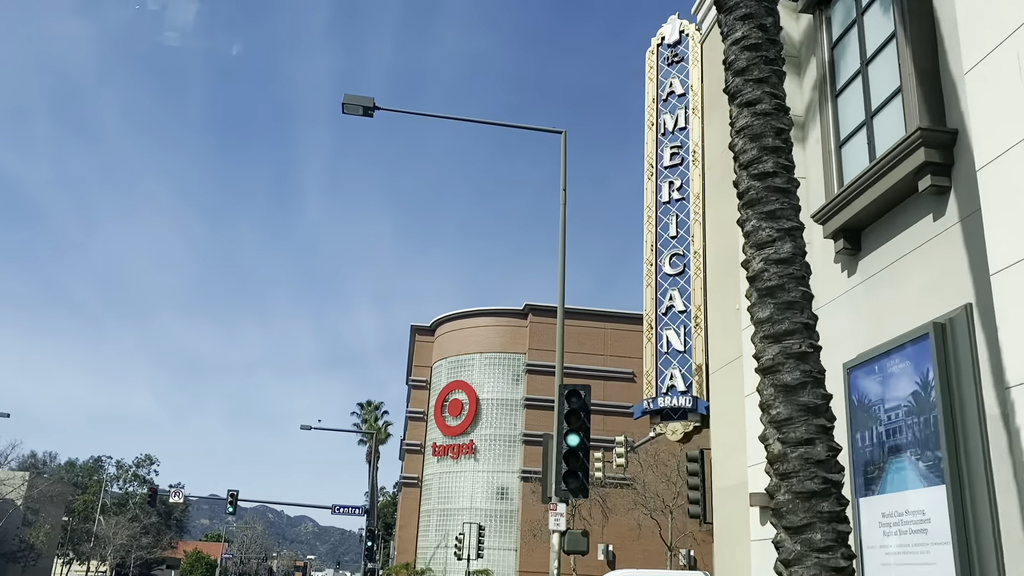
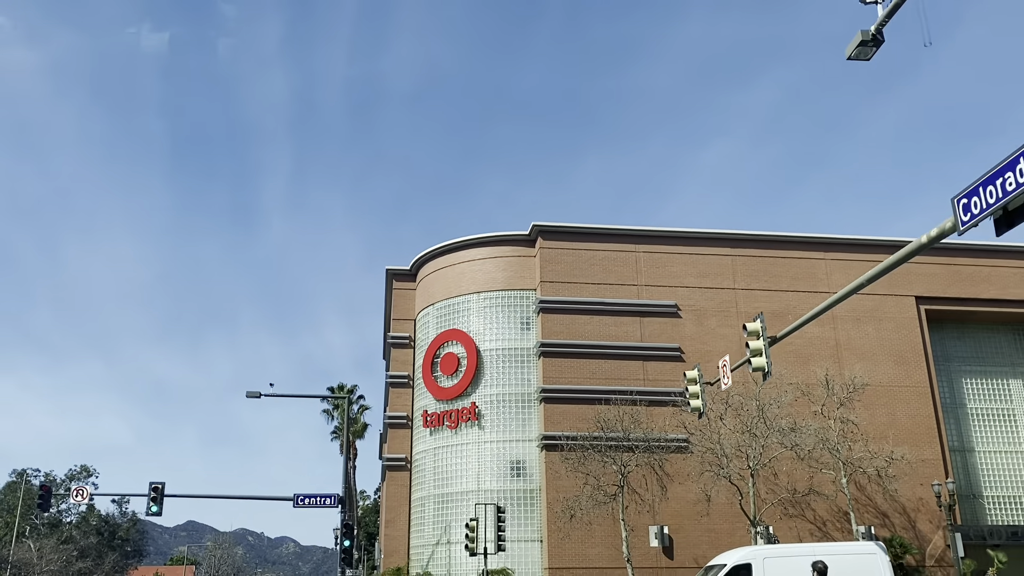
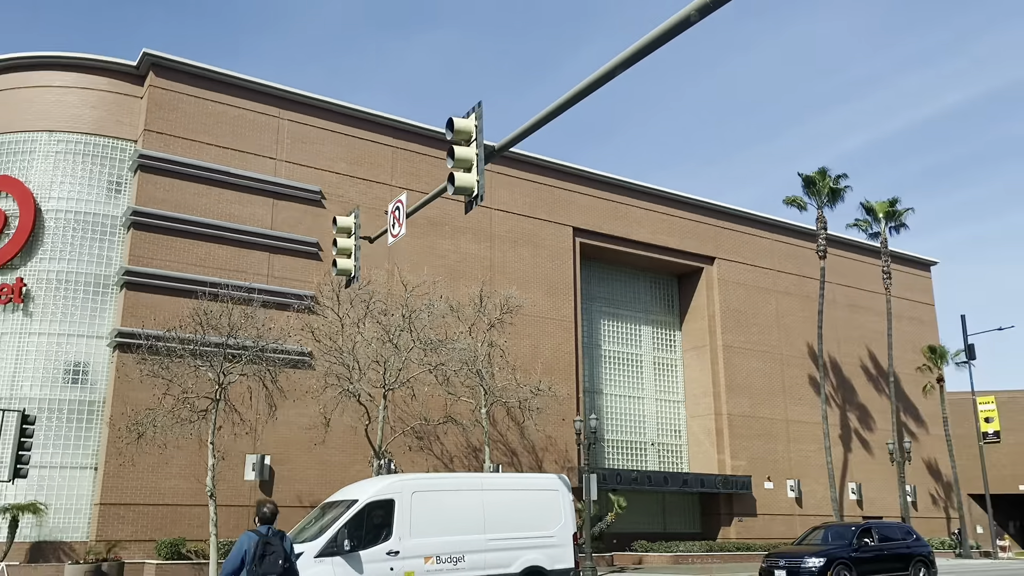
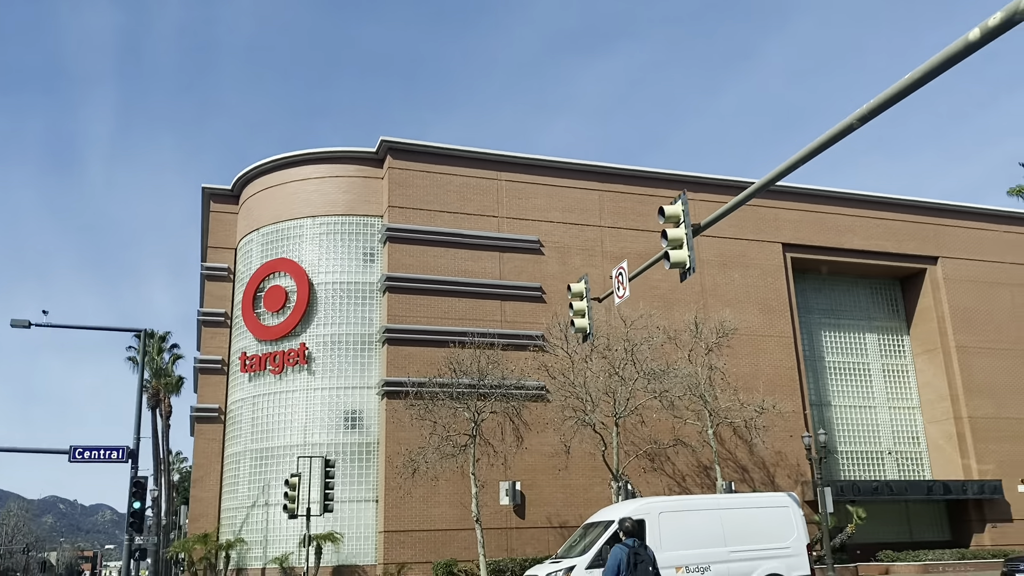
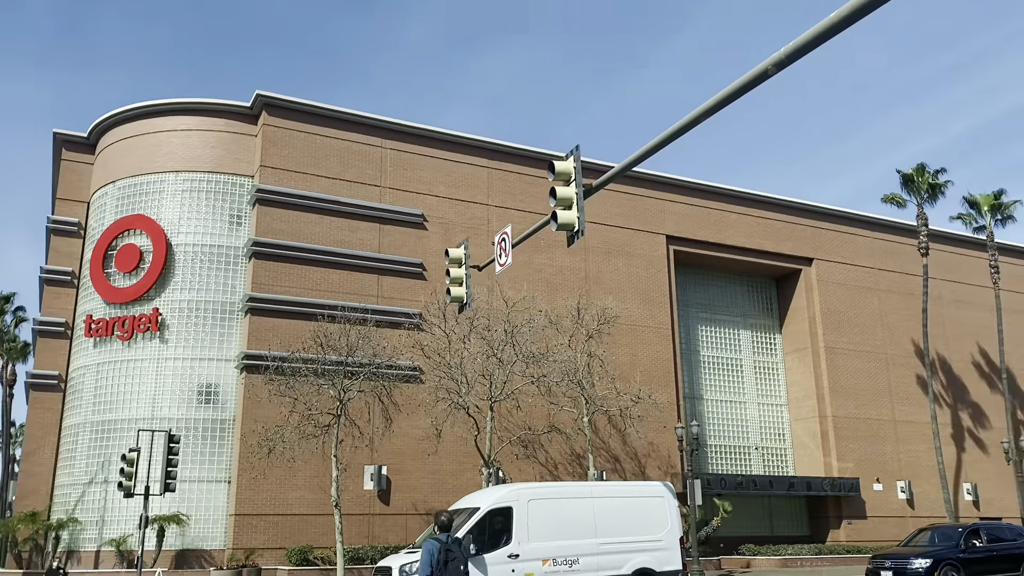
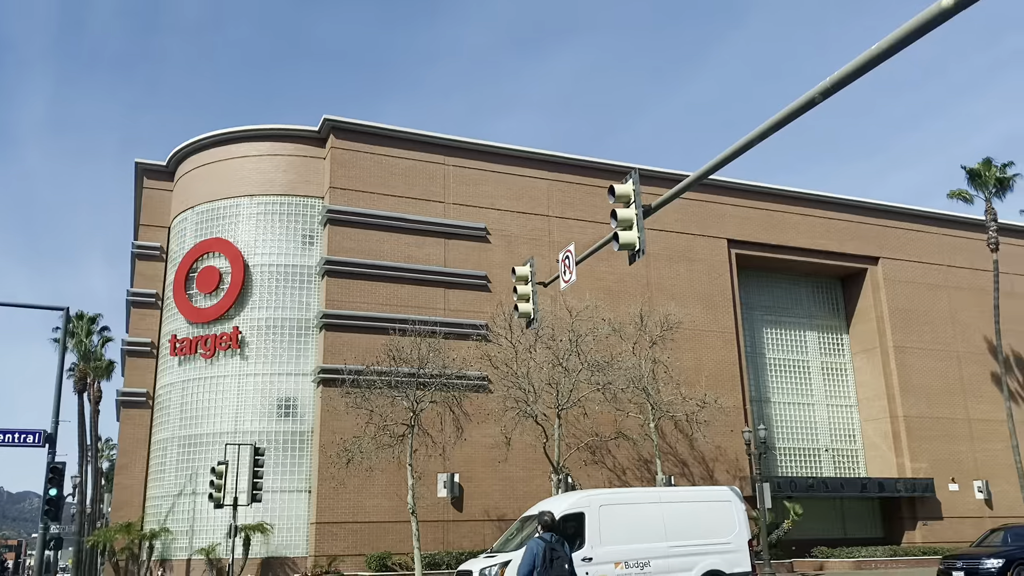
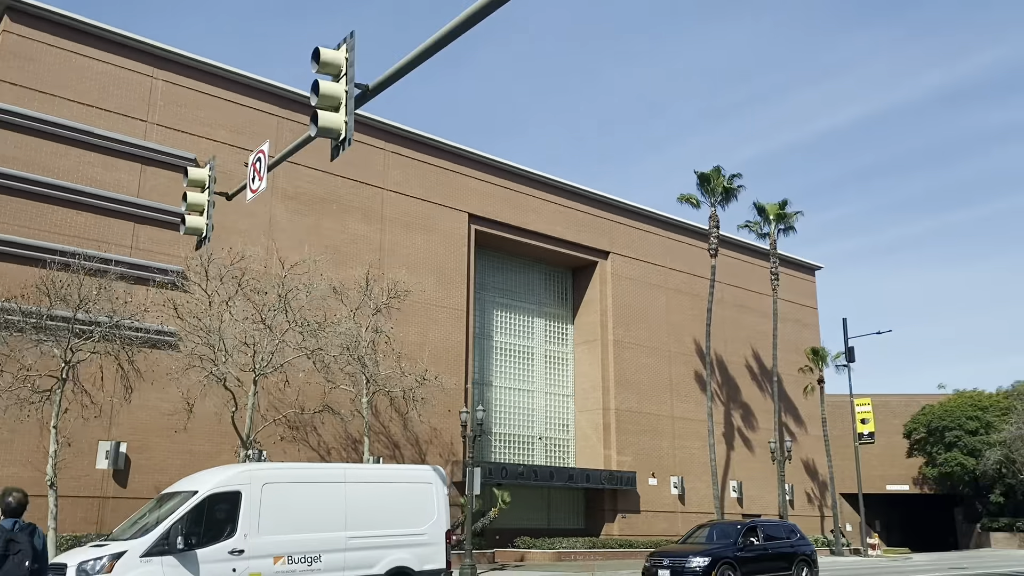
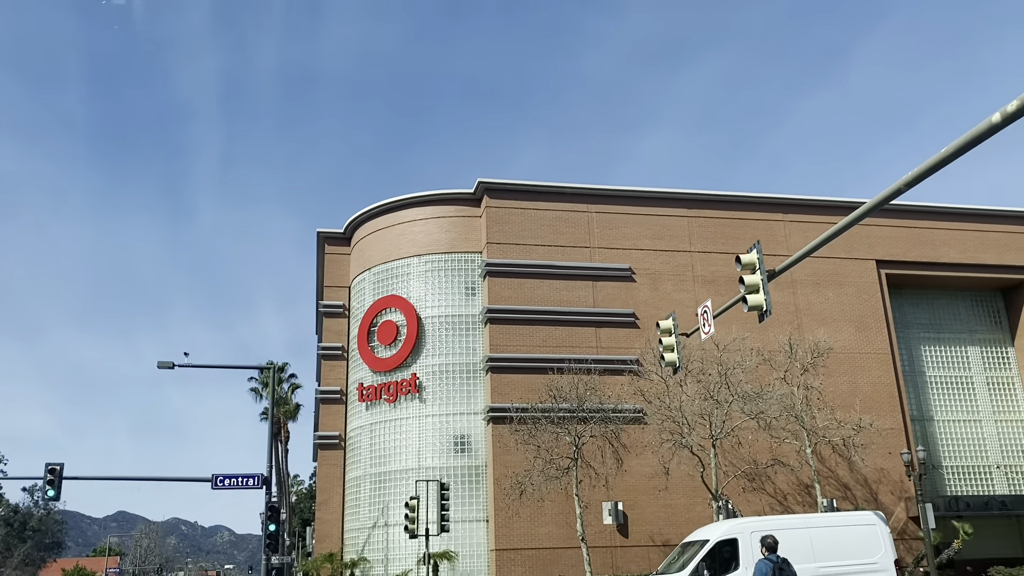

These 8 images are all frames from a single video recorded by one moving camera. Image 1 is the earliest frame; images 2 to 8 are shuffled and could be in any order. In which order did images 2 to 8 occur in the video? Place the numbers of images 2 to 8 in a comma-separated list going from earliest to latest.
2, 8, 4, 6, 5, 3, 7
